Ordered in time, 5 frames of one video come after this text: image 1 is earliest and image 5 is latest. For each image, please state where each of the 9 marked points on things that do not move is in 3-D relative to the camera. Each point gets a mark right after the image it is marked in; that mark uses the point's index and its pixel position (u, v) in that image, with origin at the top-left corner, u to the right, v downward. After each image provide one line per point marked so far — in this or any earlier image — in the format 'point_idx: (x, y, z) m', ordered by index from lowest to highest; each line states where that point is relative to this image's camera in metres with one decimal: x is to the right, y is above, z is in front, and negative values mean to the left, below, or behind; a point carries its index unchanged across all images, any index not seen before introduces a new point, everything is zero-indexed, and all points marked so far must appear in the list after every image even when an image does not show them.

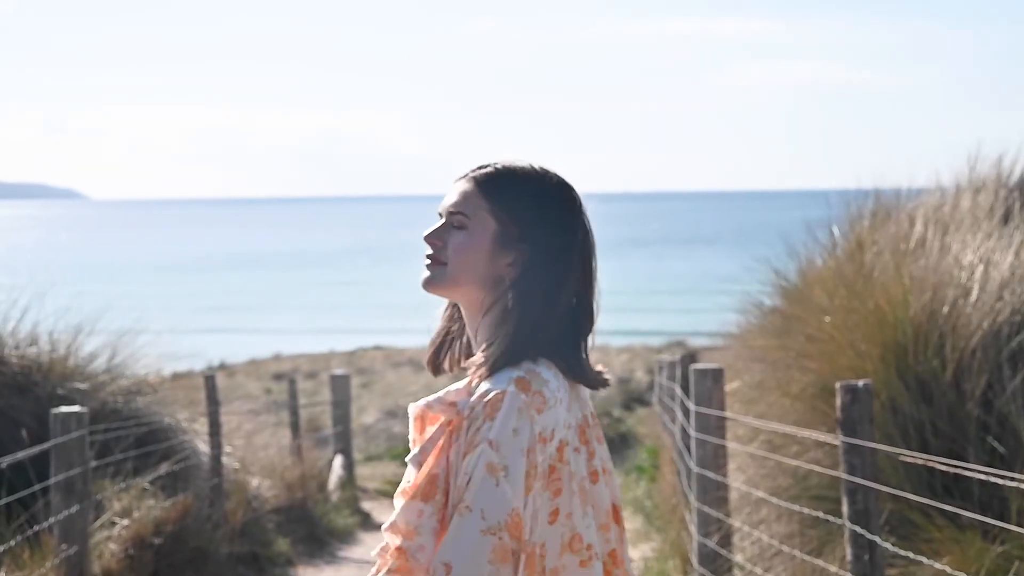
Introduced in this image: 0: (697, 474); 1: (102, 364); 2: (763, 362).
0: (+1.2, -1.2, +7.9) m
1: (-3.4, -0.6, +10.3) m
2: (+1.9, -0.6, +9.1) m
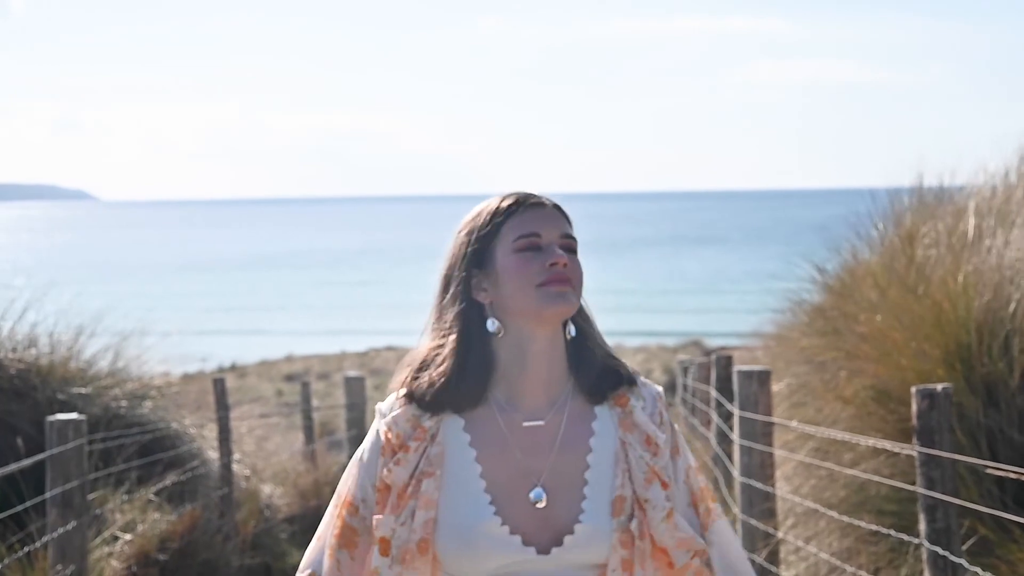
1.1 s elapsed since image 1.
0: (+1.4, -1.2, +7.4) m
1: (-3.2, -0.6, +9.8) m
2: (+2.1, -0.5, +8.5) m
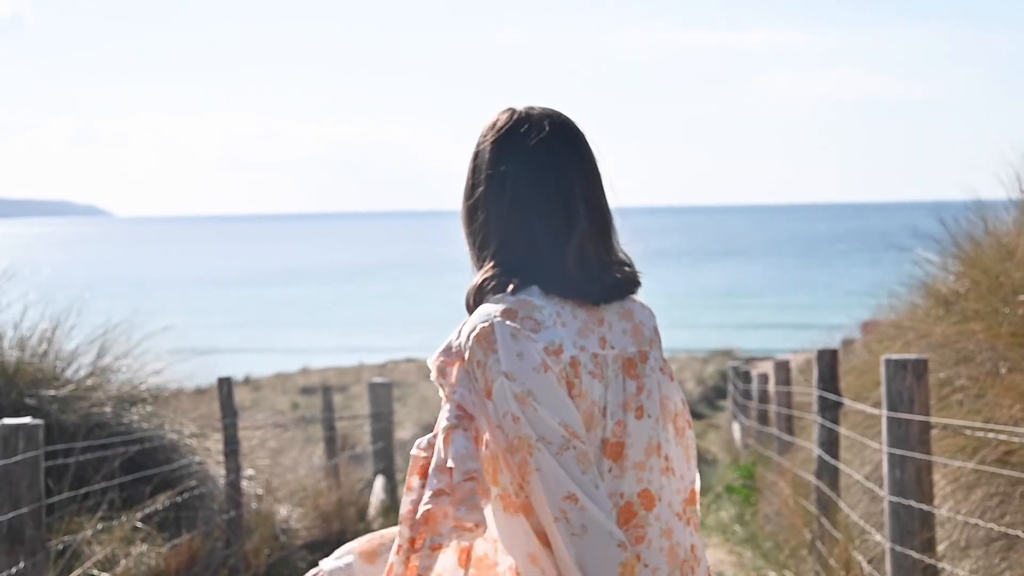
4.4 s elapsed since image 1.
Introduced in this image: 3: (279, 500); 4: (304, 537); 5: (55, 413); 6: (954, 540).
0: (+1.8, -1.0, +5.7) m
1: (-2.8, -0.5, +8.2) m
2: (+2.5, -0.4, +6.9) m
3: (-1.7, -1.6, +9.2) m
4: (-1.5, -1.8, +8.8) m
5: (-2.8, -0.8, +7.6) m
6: (+2.1, -1.2, +5.8) m
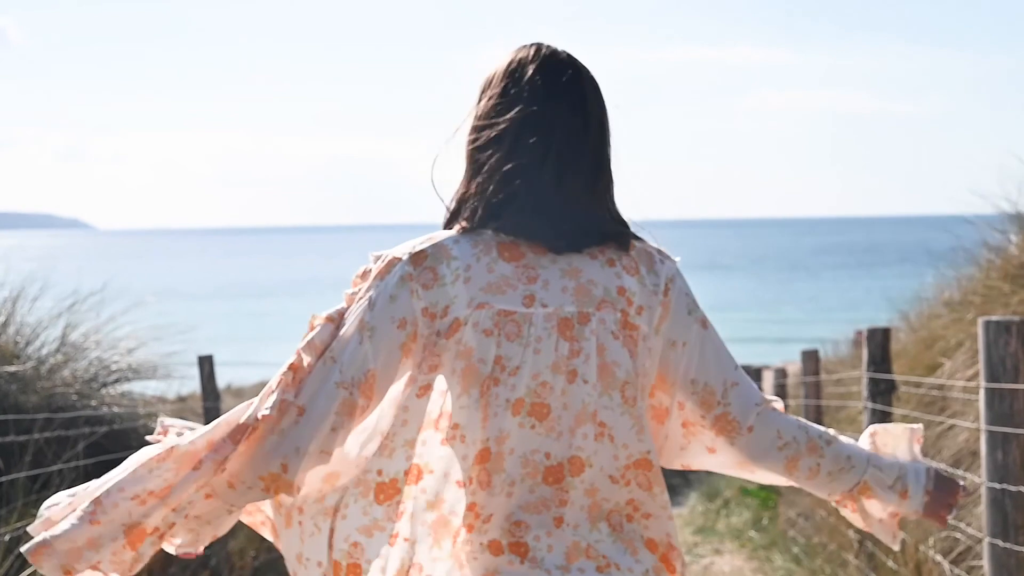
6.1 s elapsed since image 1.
0: (+1.9, -0.8, +4.9) m
1: (-2.7, -0.3, +7.3) m
2: (+2.6, -0.2, +6.1) m
3: (-1.6, -1.4, +8.3) m
4: (-1.4, -1.6, +7.9) m
5: (-2.7, -0.6, +6.7) m
6: (+2.2, -1.0, +5.0) m
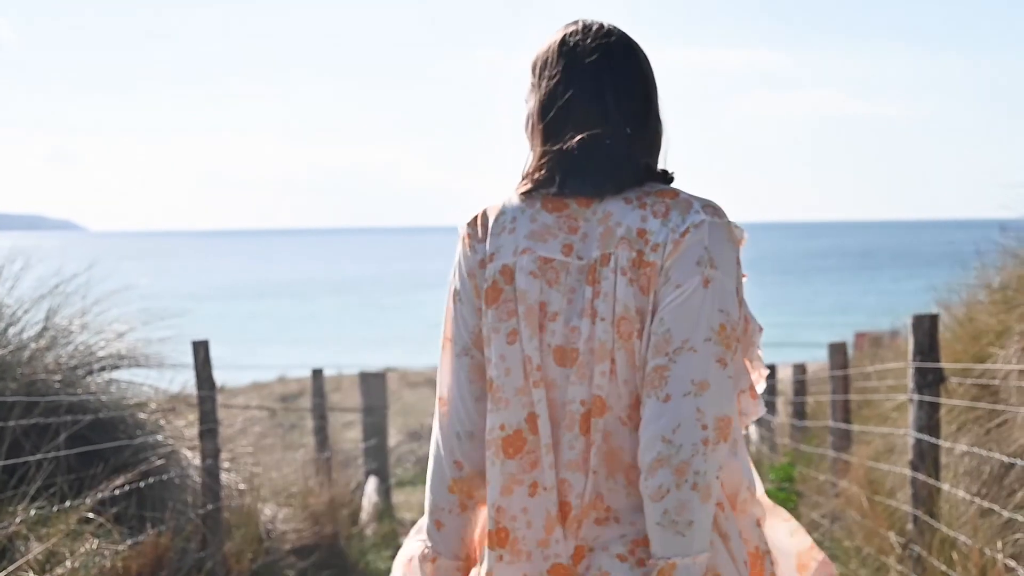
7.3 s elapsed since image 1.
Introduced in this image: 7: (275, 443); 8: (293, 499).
0: (+2.0, -0.7, +4.3) m
1: (-2.6, -0.2, +6.8) m
2: (+2.7, -0.1, +5.5) m
3: (-1.5, -1.3, +7.7) m
4: (-1.3, -1.5, +7.3) m
5: (-2.6, -0.5, +6.1) m
6: (+2.3, -0.9, +4.5) m
7: (-2.3, -1.5, +12.0) m
8: (-1.4, -1.3, +7.8) m
